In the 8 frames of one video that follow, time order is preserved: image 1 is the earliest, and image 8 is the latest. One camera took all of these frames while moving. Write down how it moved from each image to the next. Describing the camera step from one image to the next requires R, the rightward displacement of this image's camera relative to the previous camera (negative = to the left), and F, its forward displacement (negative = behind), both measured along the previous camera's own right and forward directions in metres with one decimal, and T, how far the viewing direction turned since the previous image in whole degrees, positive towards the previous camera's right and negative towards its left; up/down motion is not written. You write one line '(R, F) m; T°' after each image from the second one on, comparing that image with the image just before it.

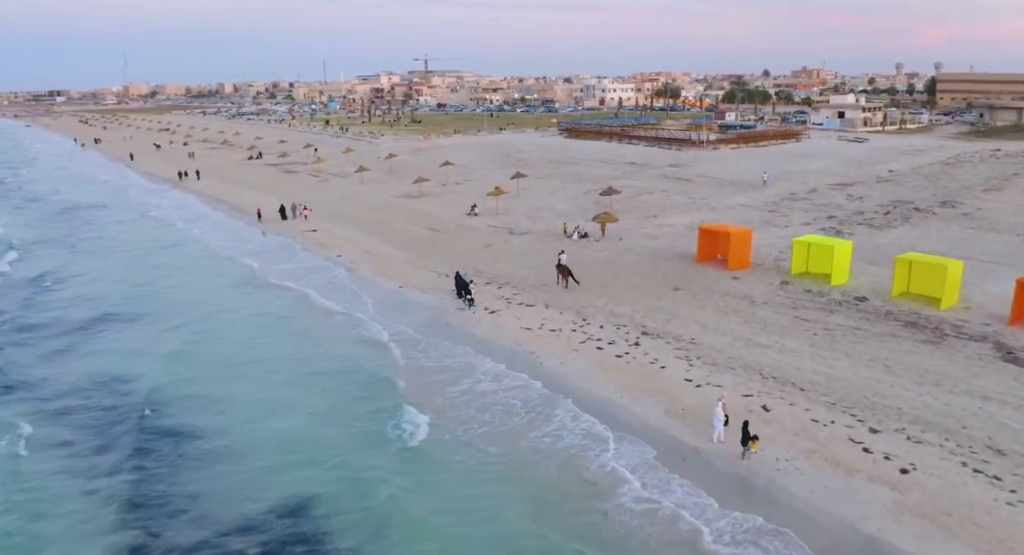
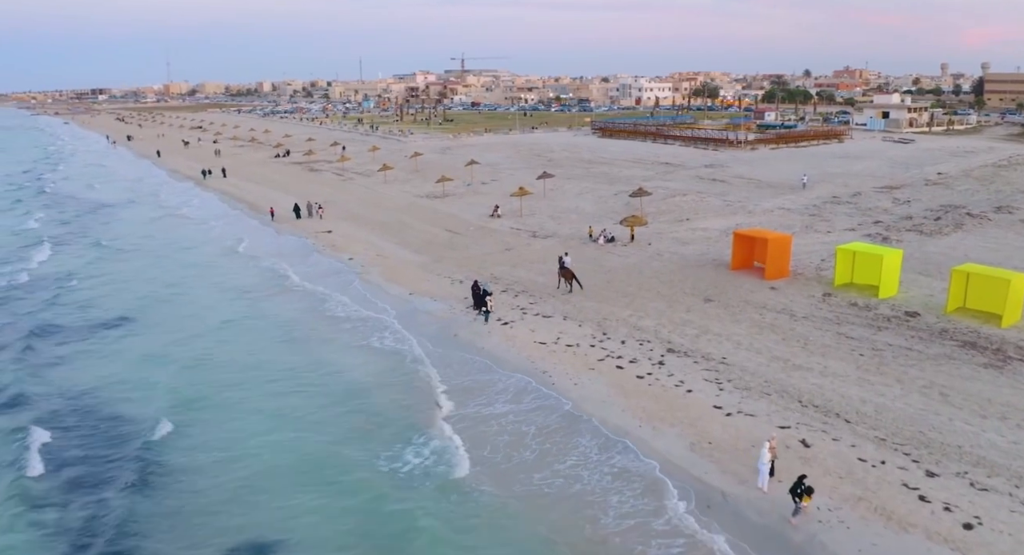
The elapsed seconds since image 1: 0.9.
(+0.5, +1.6) m; -3°
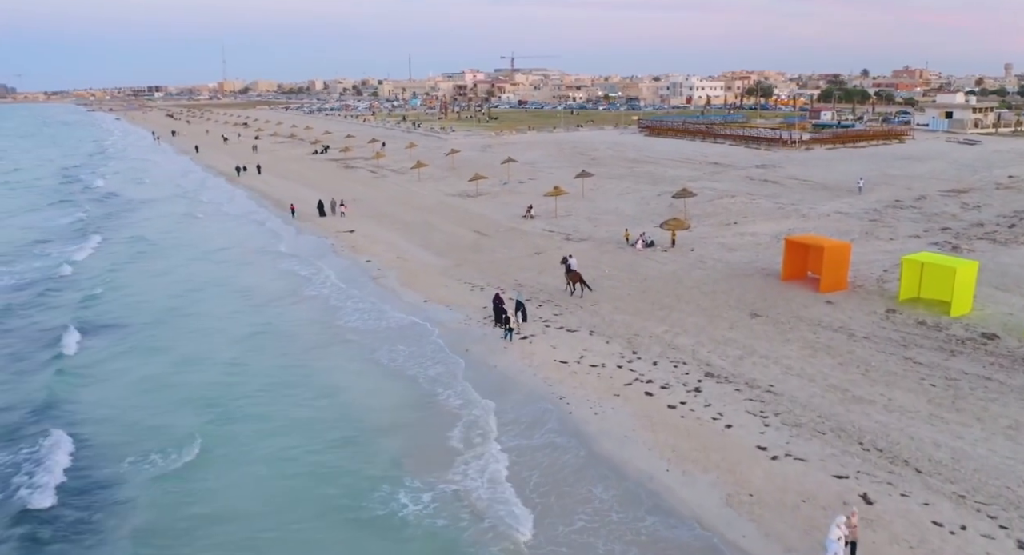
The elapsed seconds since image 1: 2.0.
(+0.6, +1.9) m; -4°
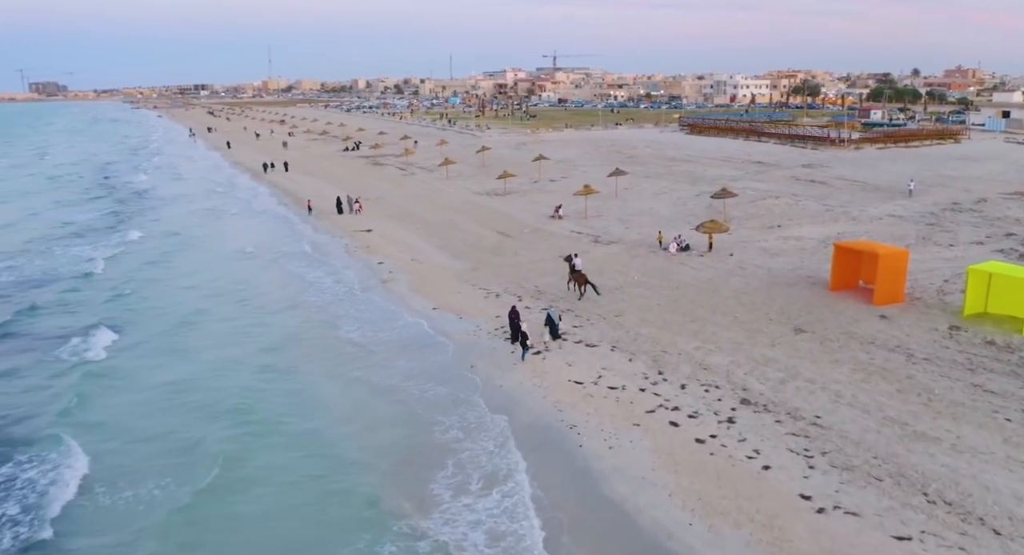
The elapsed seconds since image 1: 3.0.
(+0.6, +1.7) m; -3°
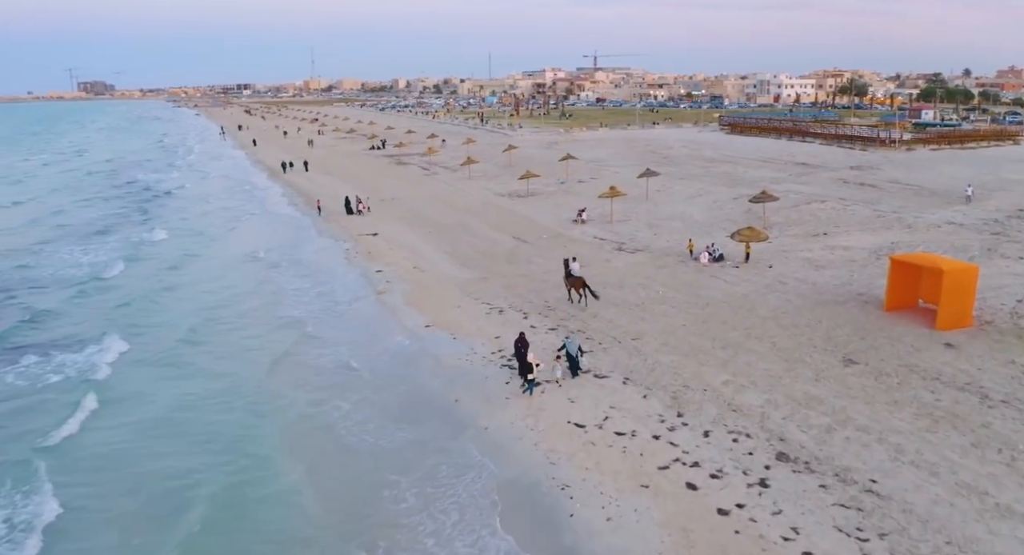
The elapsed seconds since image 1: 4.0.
(+0.8, +2.3) m; -3°
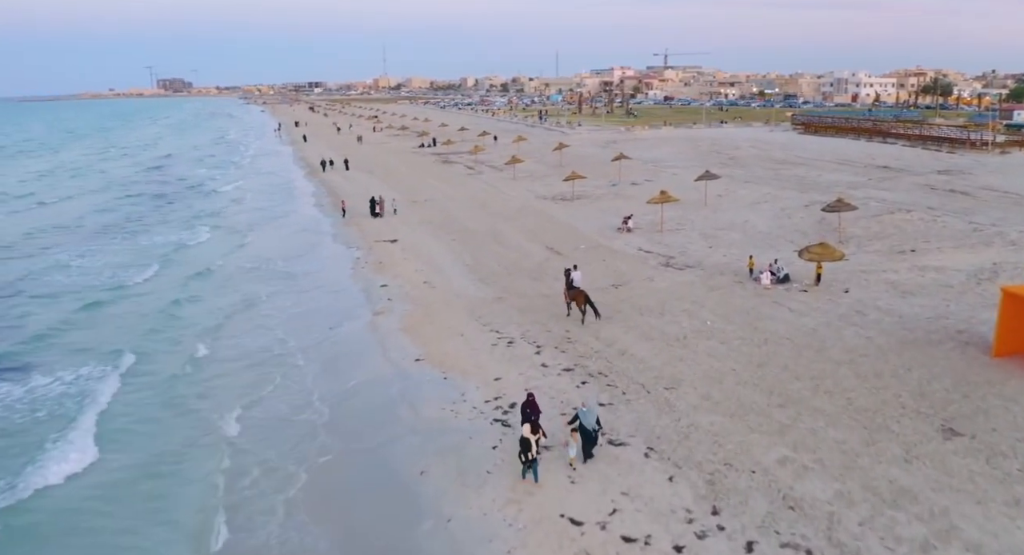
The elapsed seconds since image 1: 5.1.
(+1.0, +3.0) m; -5°
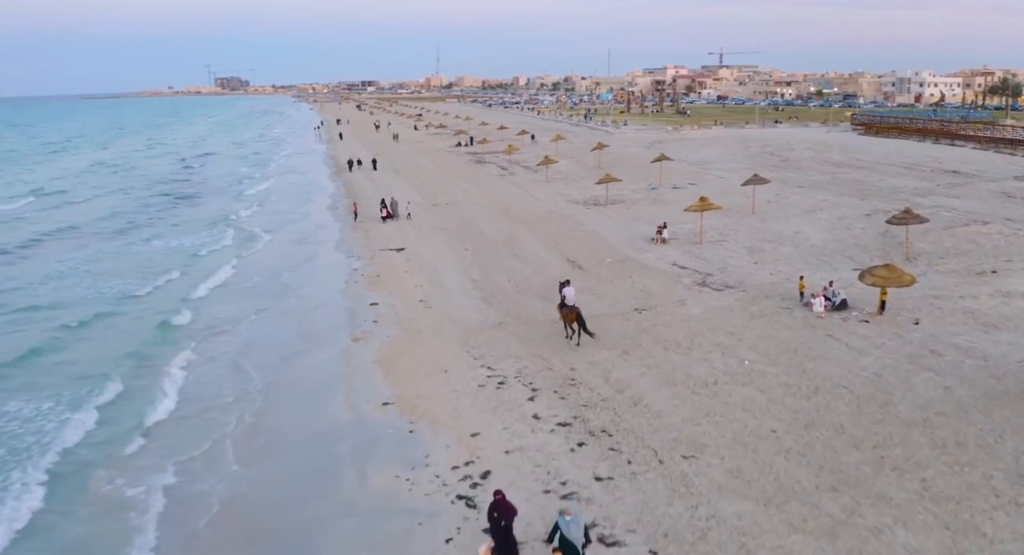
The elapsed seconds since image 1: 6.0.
(+0.9, +2.5) m; -4°
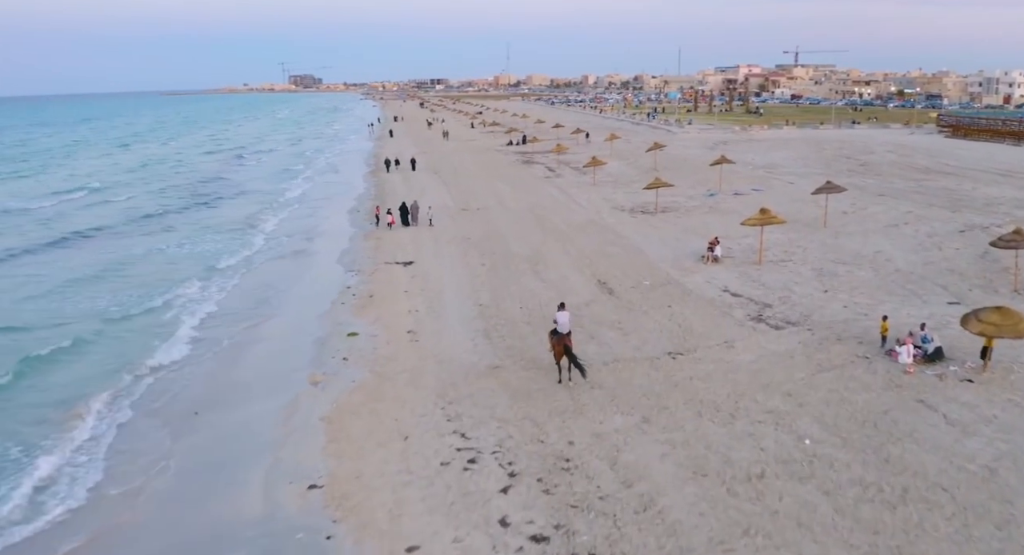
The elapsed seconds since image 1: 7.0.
(+1.1, +3.1) m; -5°
